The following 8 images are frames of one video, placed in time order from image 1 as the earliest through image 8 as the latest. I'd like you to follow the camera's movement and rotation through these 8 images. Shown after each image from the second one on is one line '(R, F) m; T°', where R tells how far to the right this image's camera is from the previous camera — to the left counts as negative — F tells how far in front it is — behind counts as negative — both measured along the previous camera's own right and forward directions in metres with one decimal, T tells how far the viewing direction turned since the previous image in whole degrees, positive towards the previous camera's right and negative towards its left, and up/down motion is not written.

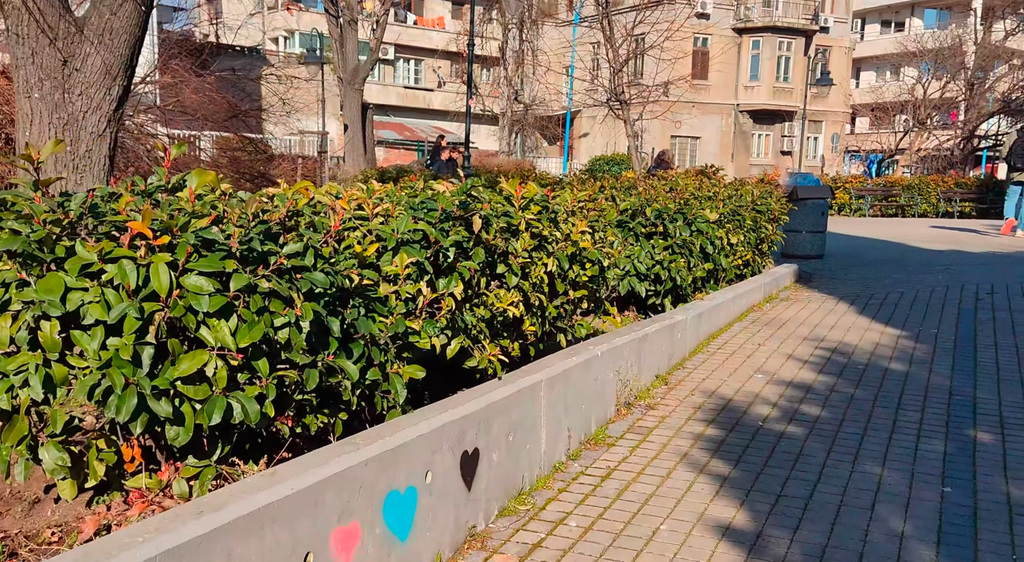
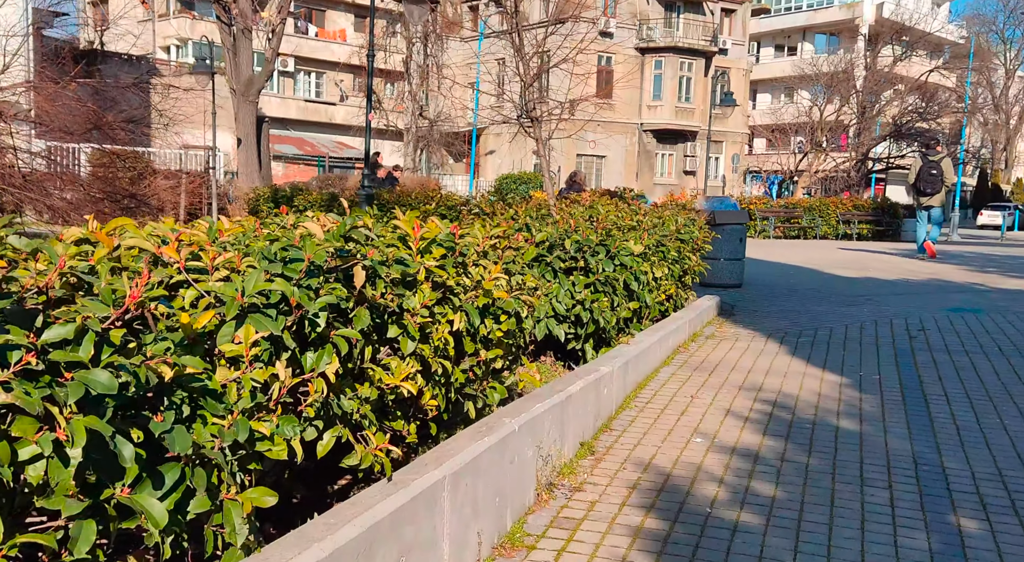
(0.0, +0.8) m; +6°
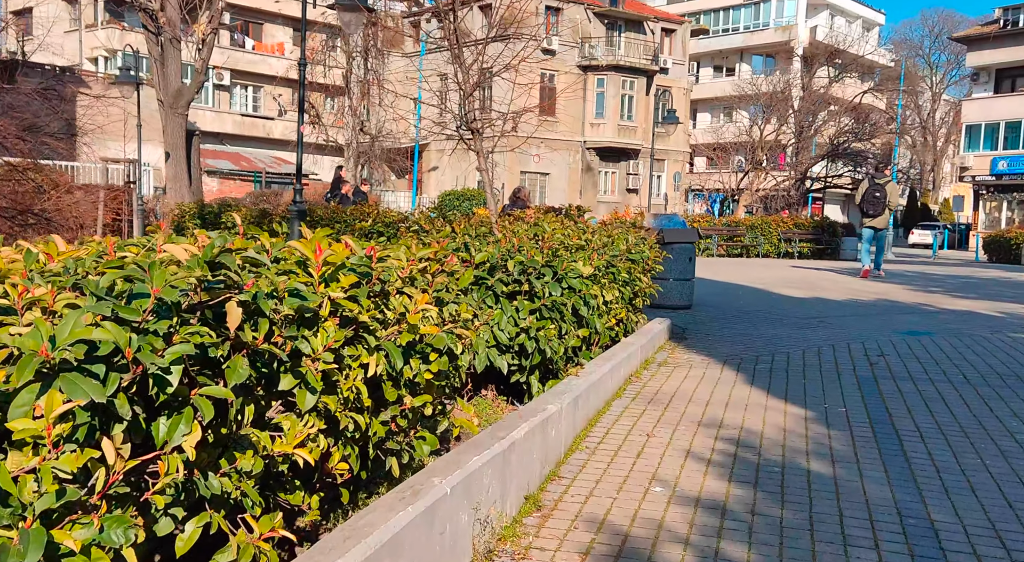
(0.0, +0.6) m; +3°
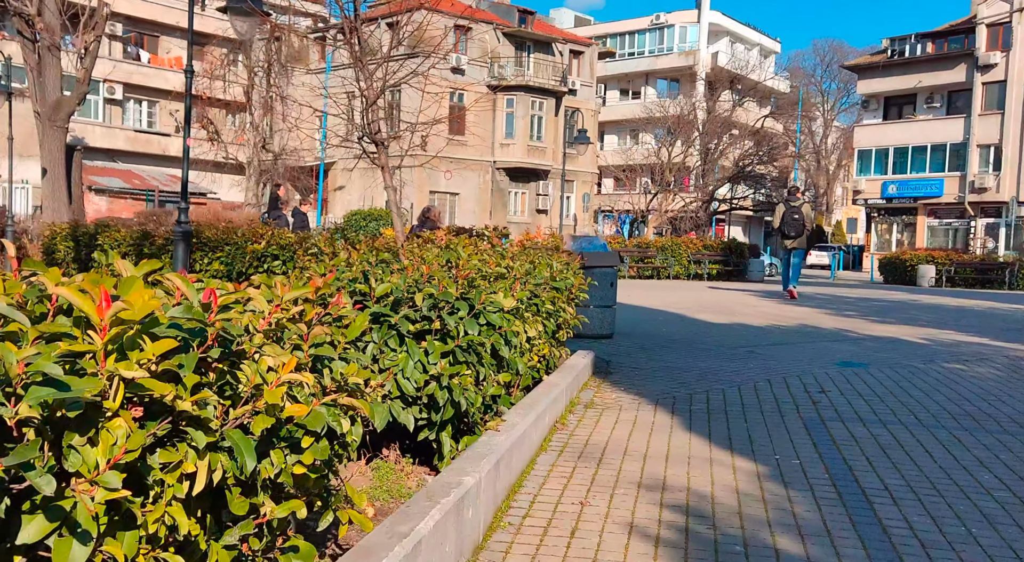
(0.0, +0.8) m; +6°
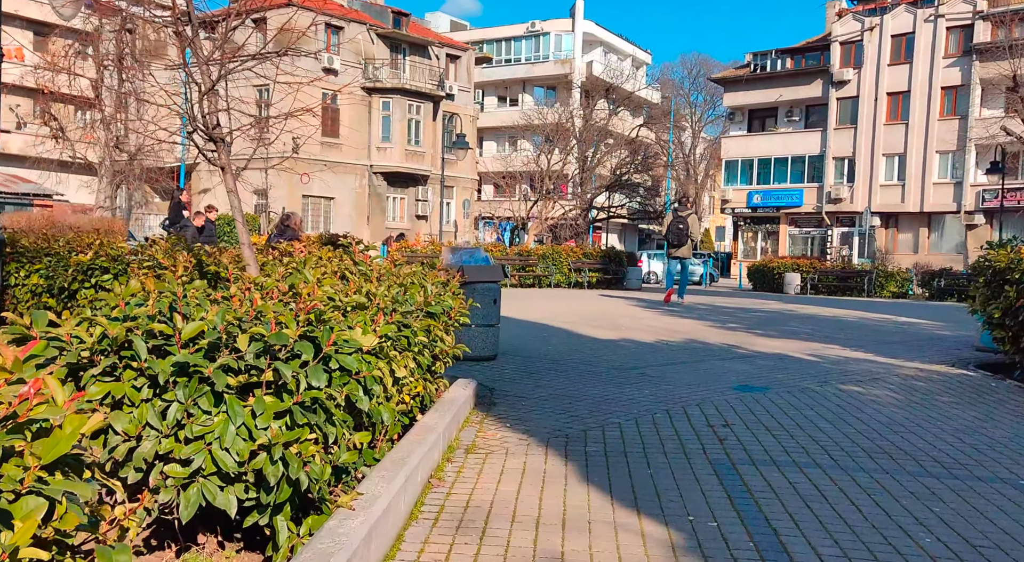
(+0.1, +1.0) m; +7°
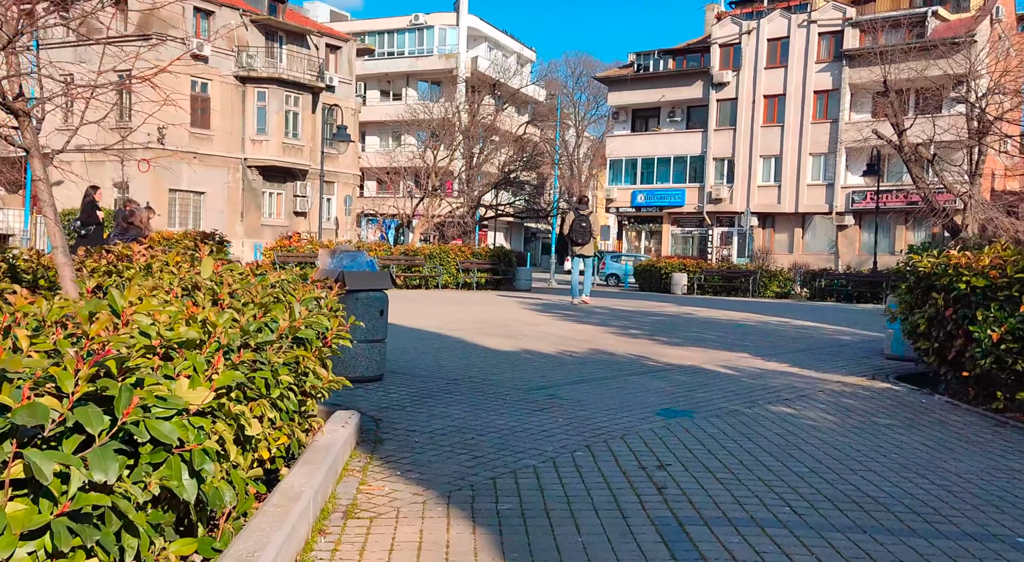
(0.0, +1.2) m; +7°
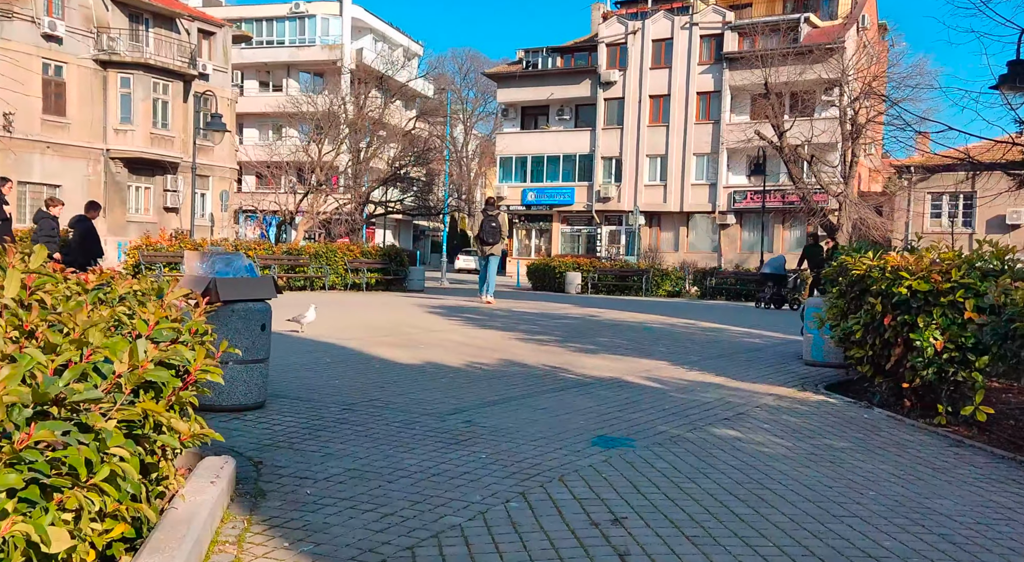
(-0.2, +1.1) m; +7°
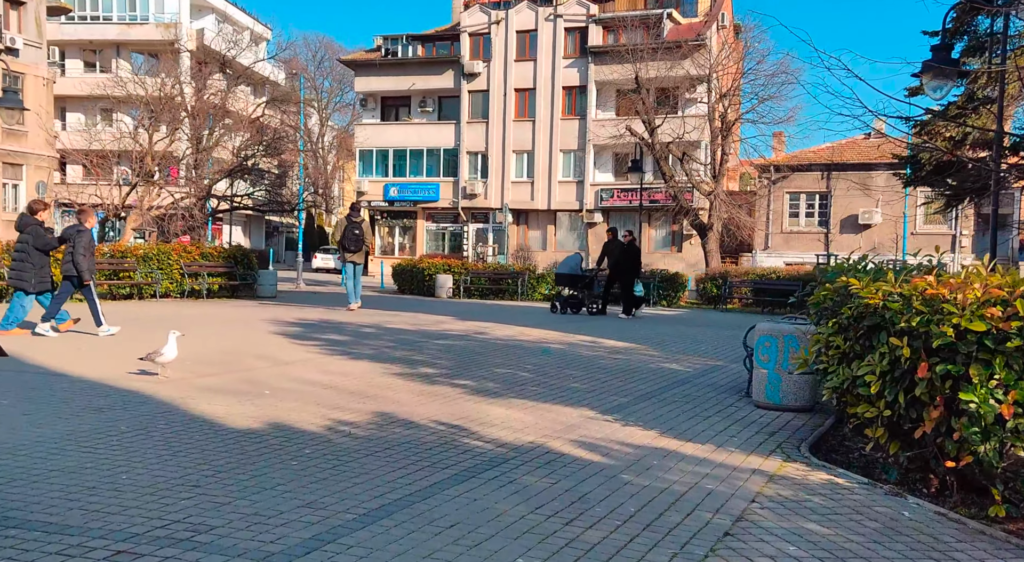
(-0.2, +2.8) m; +9°
